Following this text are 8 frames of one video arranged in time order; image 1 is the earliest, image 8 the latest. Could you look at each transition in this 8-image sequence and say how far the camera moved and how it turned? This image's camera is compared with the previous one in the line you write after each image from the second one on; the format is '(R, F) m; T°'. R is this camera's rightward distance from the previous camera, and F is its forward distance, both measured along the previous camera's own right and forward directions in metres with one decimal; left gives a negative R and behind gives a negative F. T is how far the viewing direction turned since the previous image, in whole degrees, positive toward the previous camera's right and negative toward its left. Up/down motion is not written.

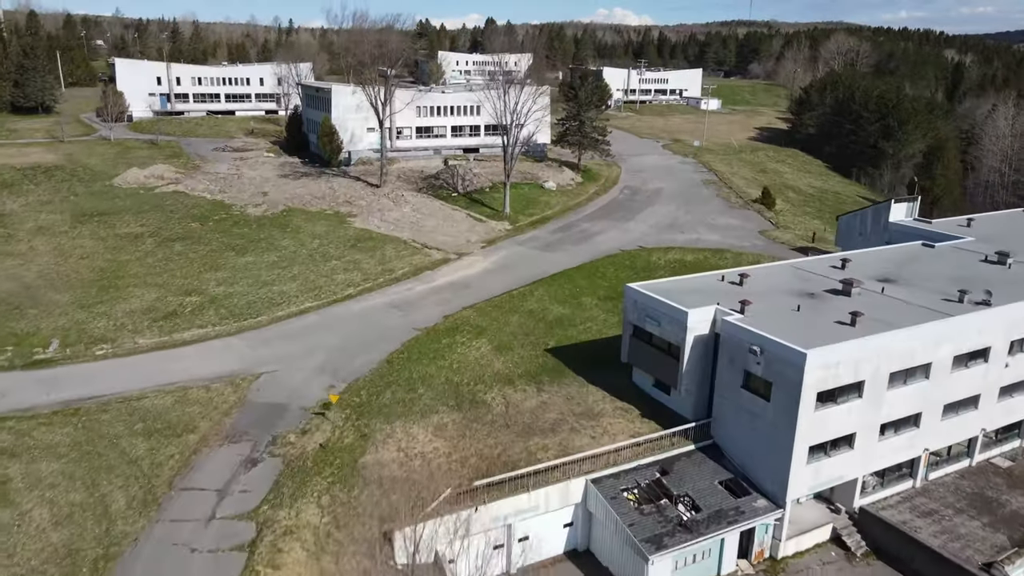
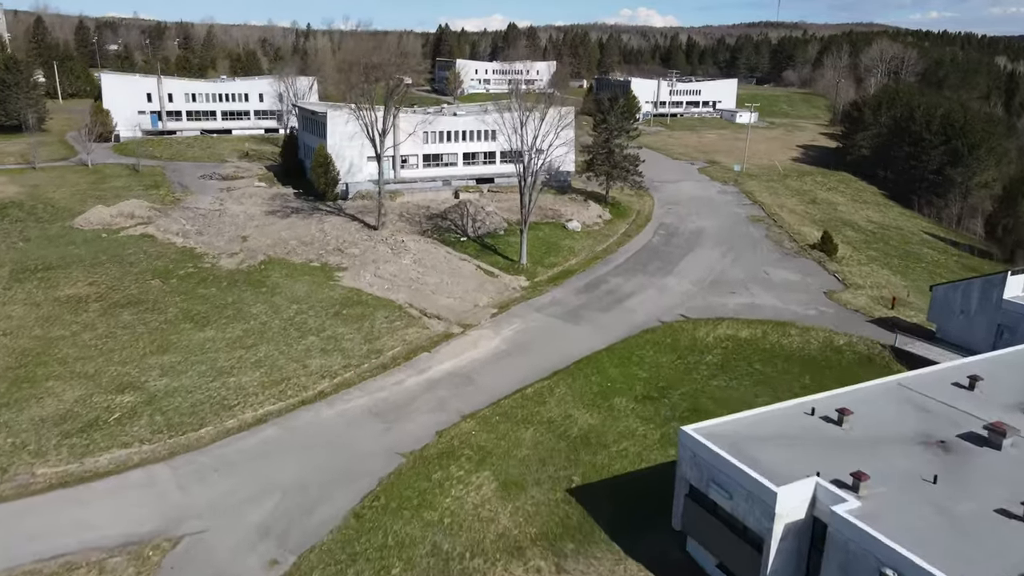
(+0.2, +4.9) m; -2°
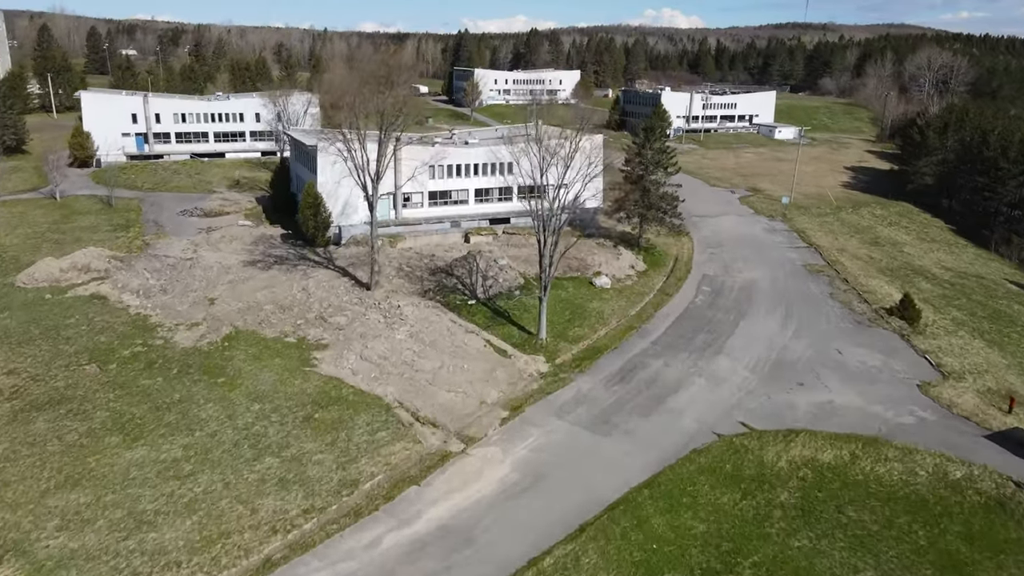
(+0.1, +5.0) m; -2°
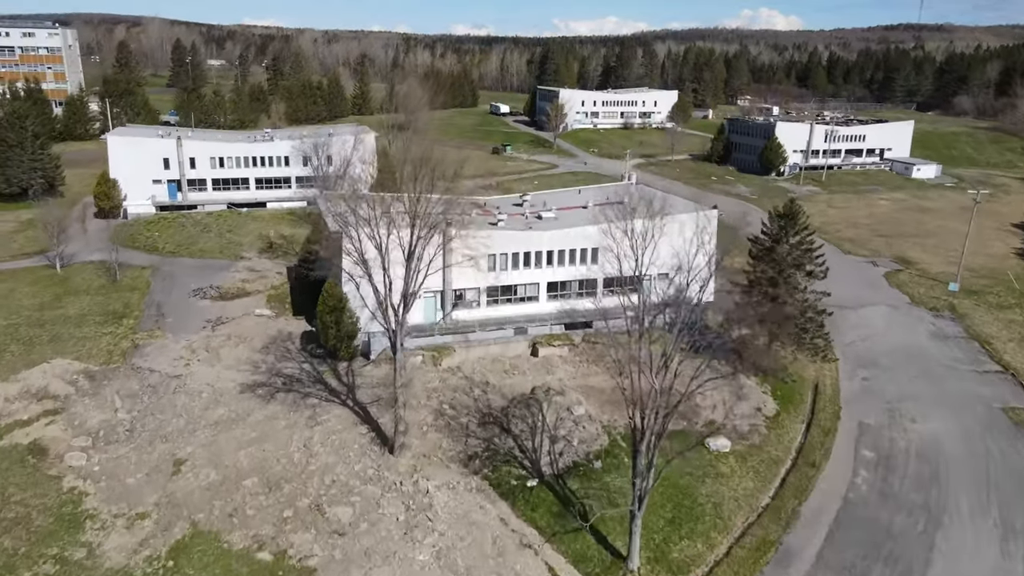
(-0.1, +7.8) m; -6°
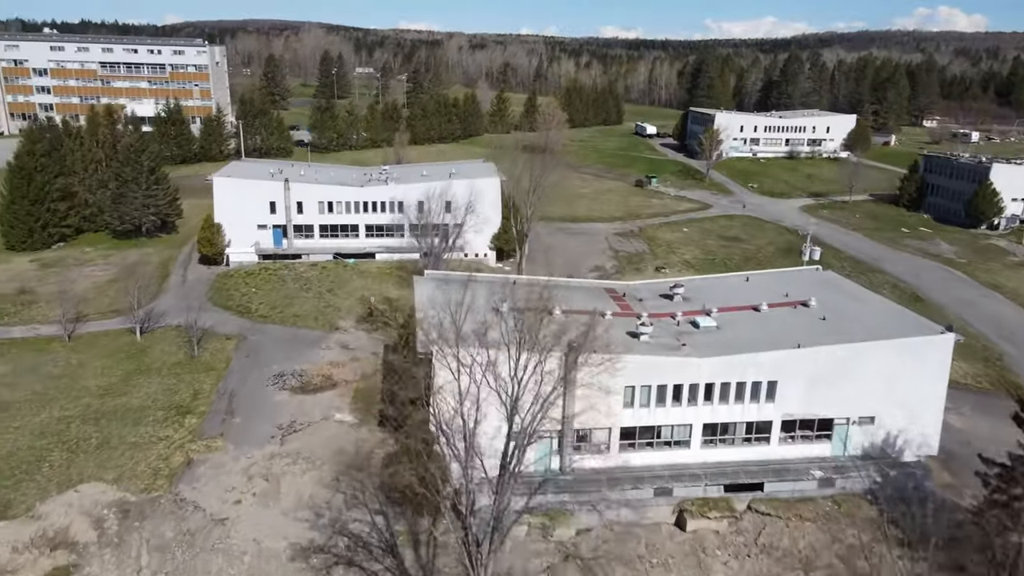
(-0.4, +6.3) m; -10°
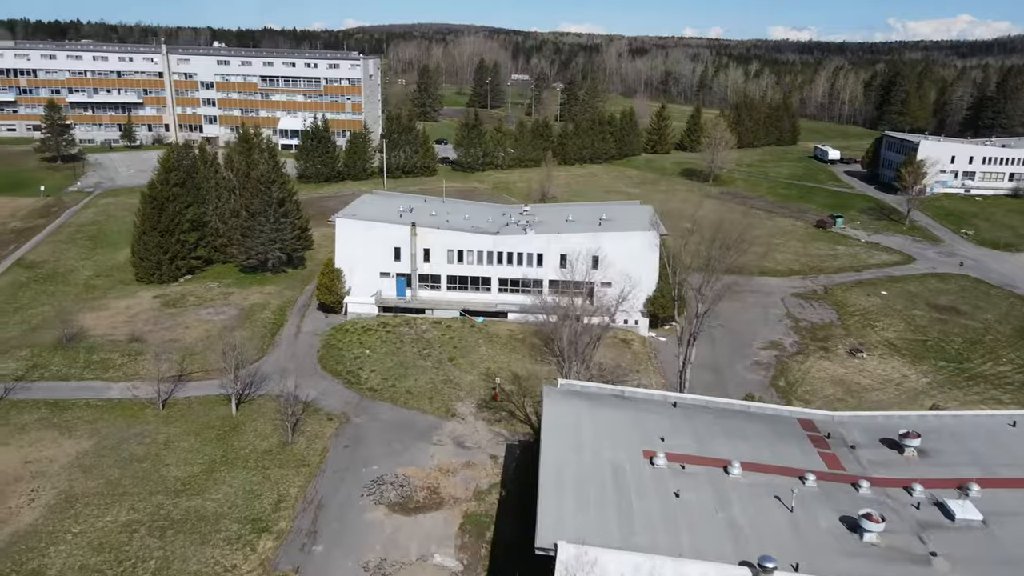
(-0.5, +5.5) m; -11°
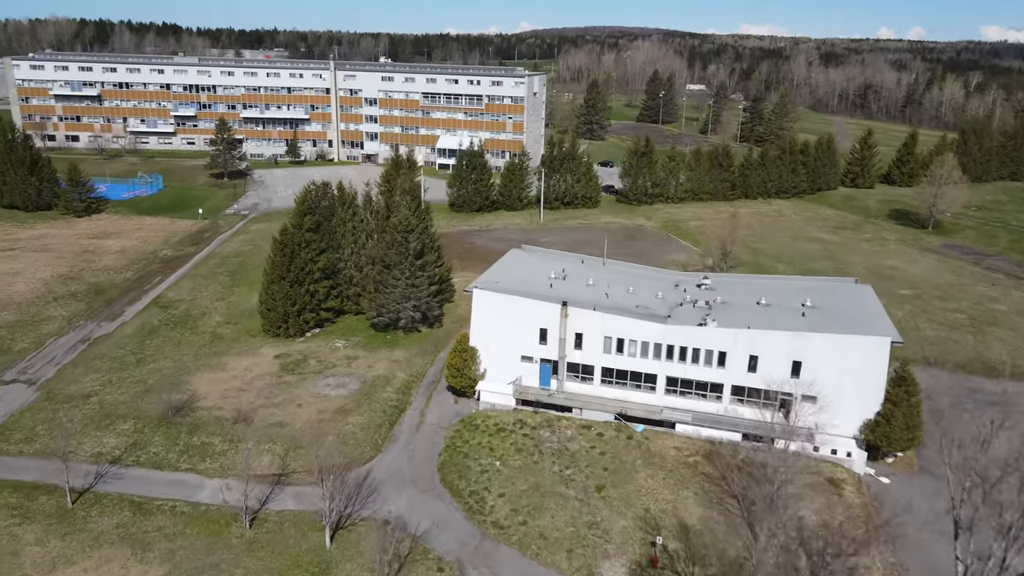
(-0.7, +6.0) m; -12°
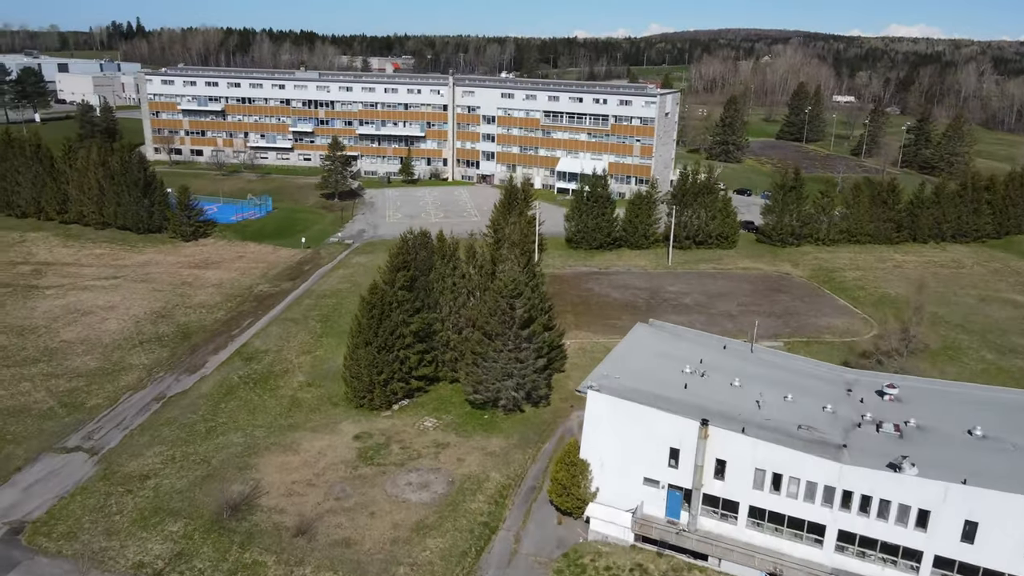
(-0.4, +5.2) m; -9°
